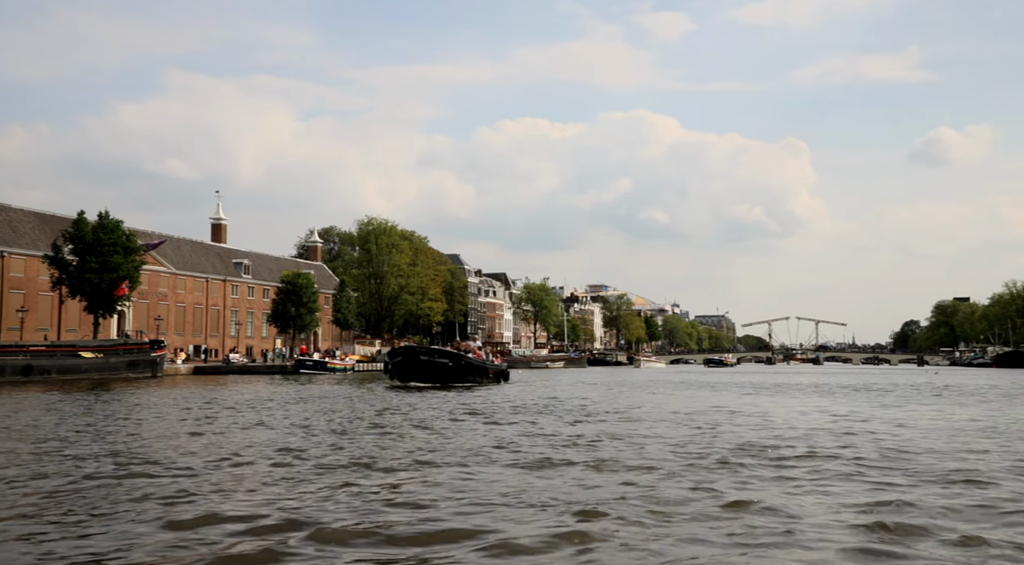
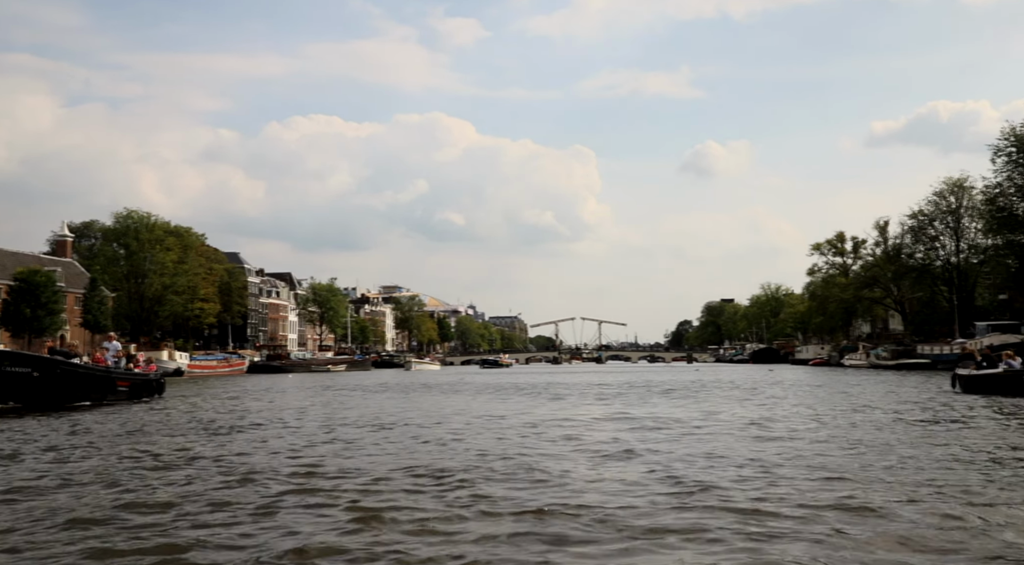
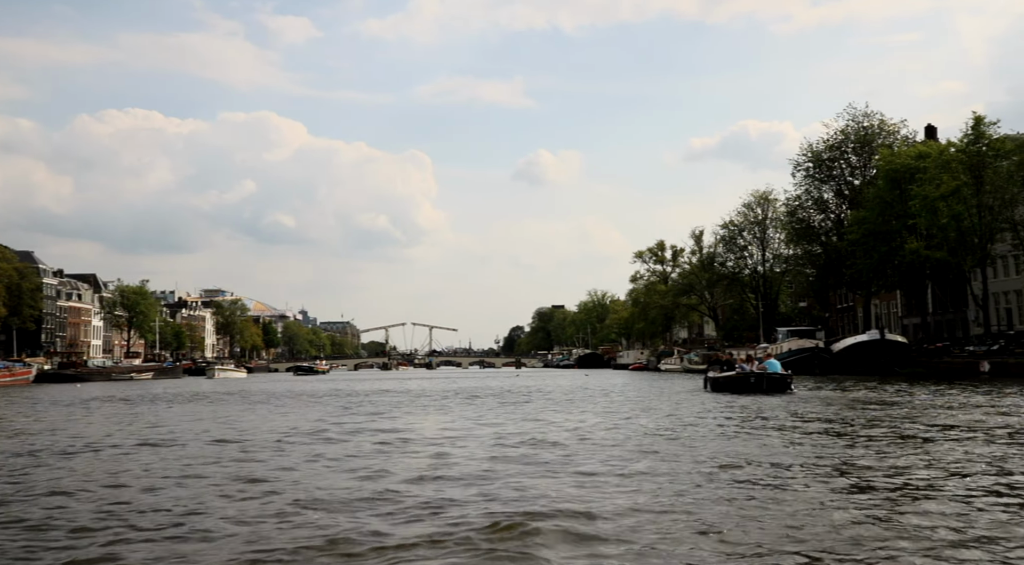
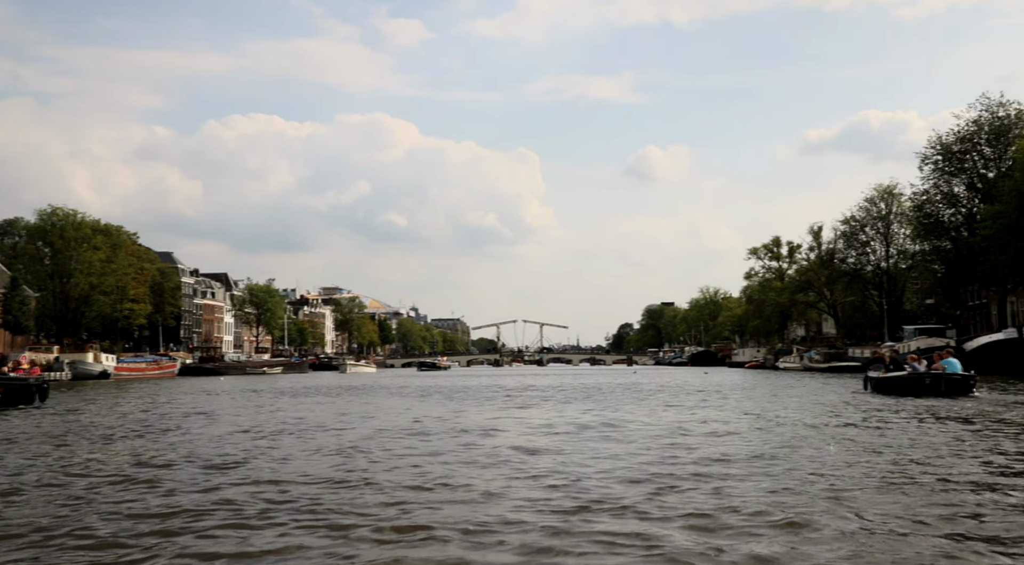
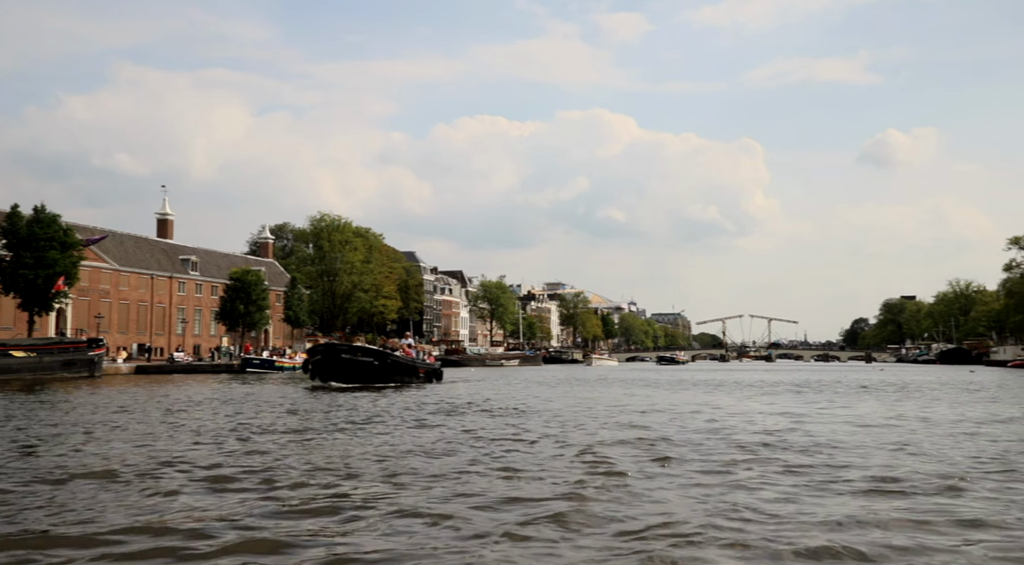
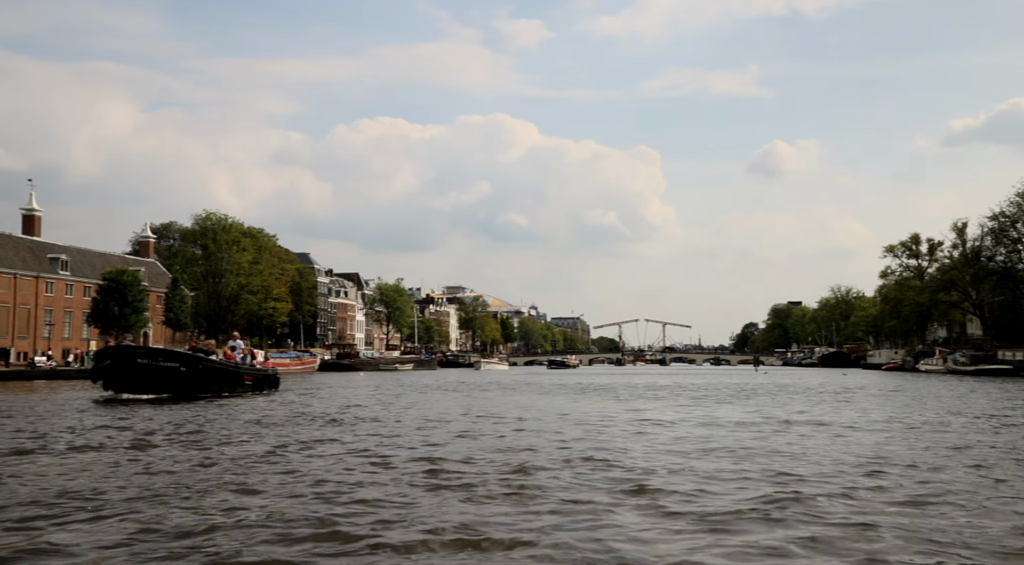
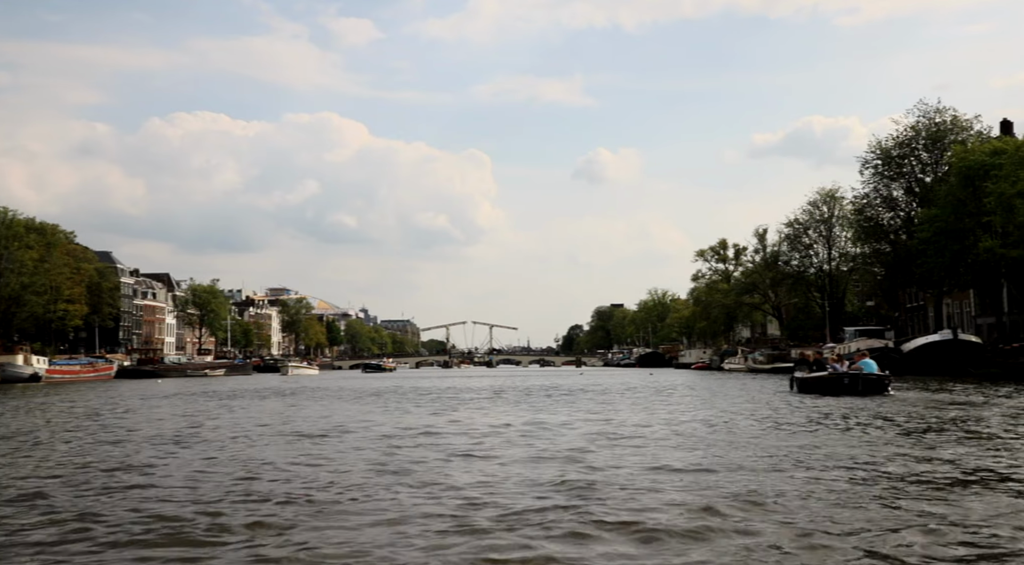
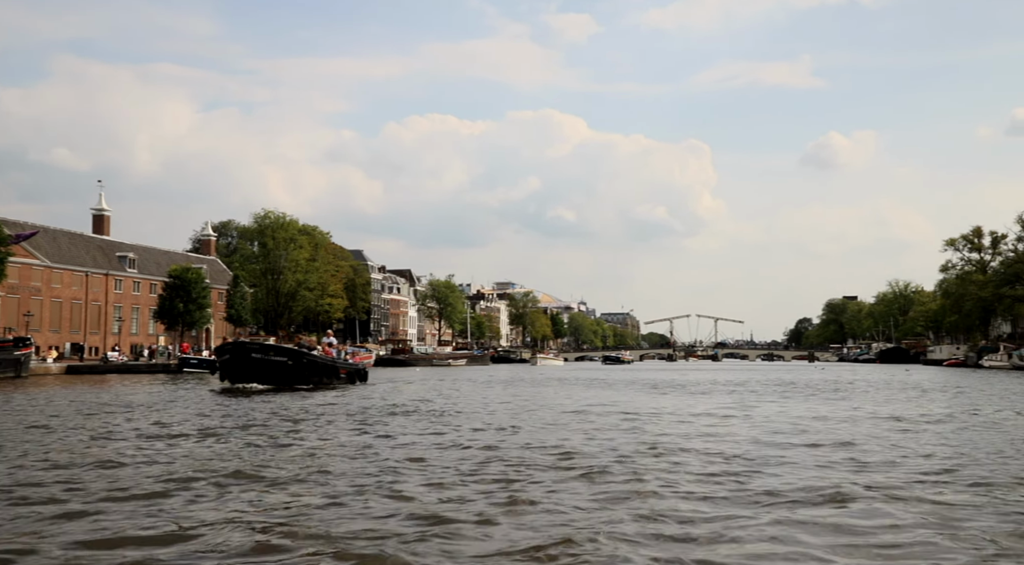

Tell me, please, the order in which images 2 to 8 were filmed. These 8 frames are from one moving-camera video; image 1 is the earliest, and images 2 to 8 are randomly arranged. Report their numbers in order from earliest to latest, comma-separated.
5, 8, 6, 2, 4, 7, 3
